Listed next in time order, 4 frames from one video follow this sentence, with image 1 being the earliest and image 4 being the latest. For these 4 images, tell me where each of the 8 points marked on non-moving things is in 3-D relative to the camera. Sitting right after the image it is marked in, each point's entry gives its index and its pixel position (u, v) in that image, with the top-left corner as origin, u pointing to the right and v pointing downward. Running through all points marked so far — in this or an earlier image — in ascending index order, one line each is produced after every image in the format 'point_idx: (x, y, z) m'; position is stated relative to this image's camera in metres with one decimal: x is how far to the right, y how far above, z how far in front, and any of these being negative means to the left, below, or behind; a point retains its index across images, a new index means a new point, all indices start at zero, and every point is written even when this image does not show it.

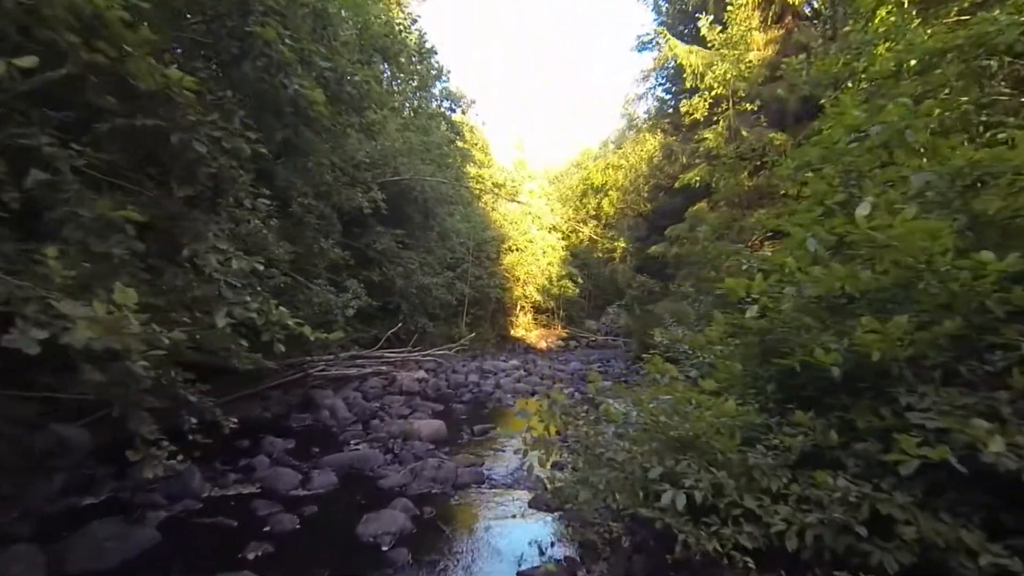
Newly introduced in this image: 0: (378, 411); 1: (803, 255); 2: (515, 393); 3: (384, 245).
0: (-1.8, -1.6, +7.6) m
1: (+1.5, +0.2, +3.0) m
2: (0.0, -1.8, +9.7) m
3: (-2.6, +0.9, +11.9) m
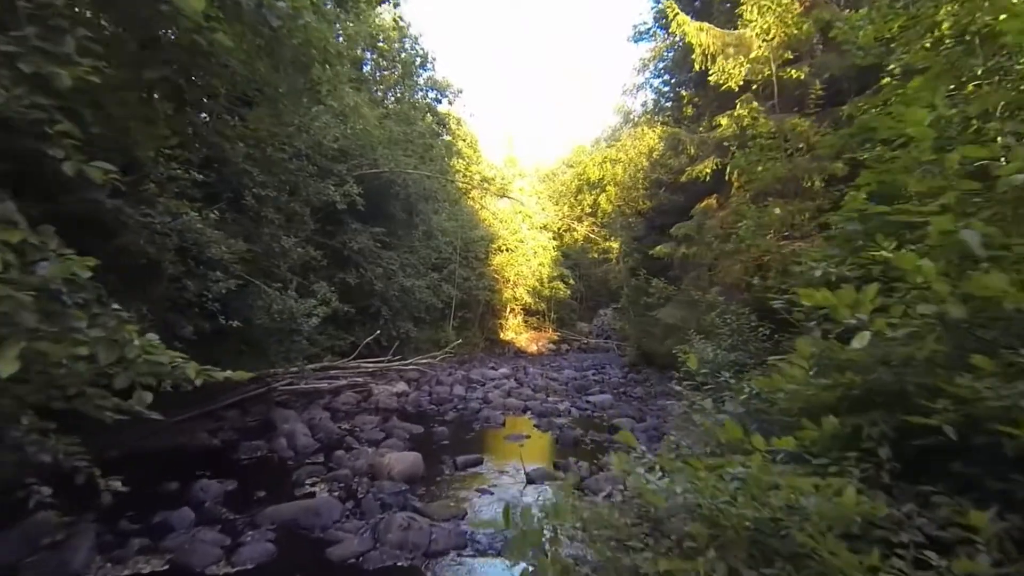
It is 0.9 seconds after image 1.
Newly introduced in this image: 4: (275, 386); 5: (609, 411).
0: (-1.9, -1.7, +6.5) m
1: (+1.5, +0.1, +2.0) m
2: (-0.1, -1.8, +8.7) m
3: (-2.8, +0.8, +10.8) m
4: (-3.4, -1.4, +8.2) m
5: (+1.4, -1.8, +8.6) m
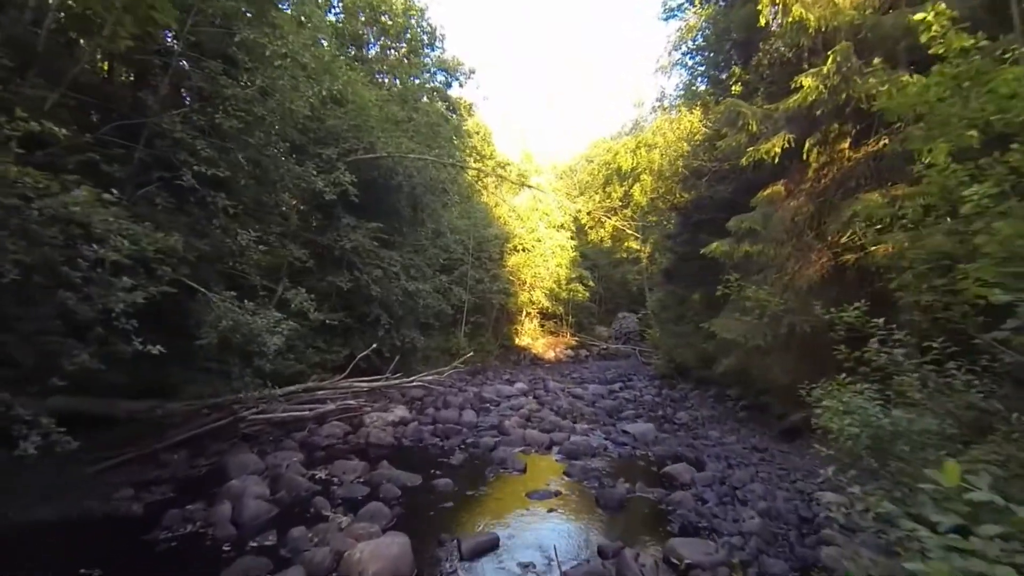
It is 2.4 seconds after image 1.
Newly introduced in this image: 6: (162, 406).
0: (-1.7, -1.8, +5.0) m
1: (+1.6, 0.0, +0.4) m
2: (+0.1, -1.9, +7.0) m
3: (-2.5, +0.7, +9.3) m
4: (-3.1, -1.5, +6.7) m
5: (+1.7, -1.9, +6.9) m
6: (-3.4, -1.2, +5.8) m
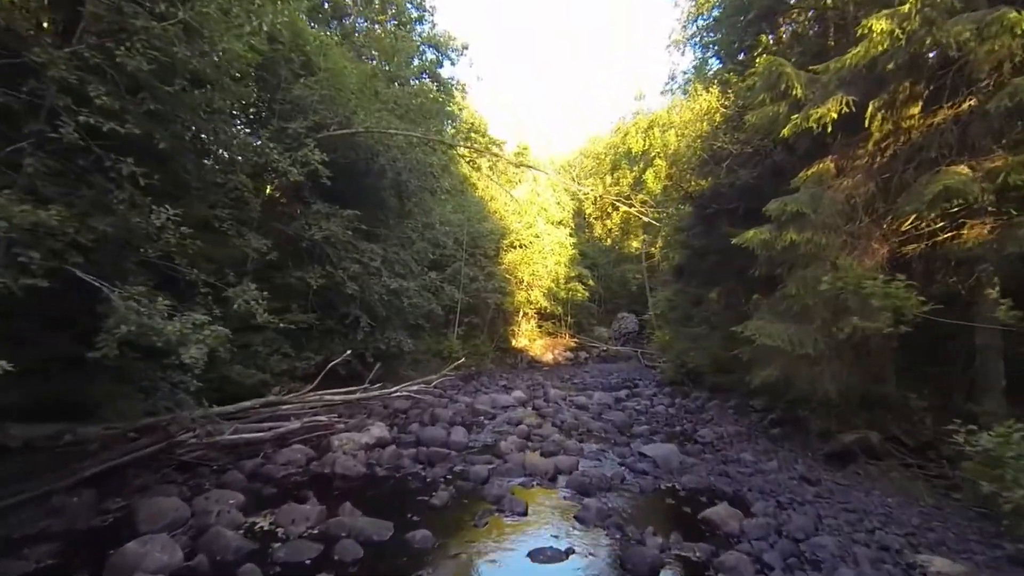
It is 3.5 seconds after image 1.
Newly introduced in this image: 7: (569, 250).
0: (-1.7, -1.7, +3.7) m
1: (+1.6, +0.1, -0.8) m
2: (+0.1, -1.9, +5.8) m
3: (-2.6, +0.8, +8.0) m
4: (-3.1, -1.4, +5.4) m
5: (+1.7, -1.9, +5.7) m
6: (-3.5, -1.1, +4.5) m
7: (+1.9, +1.2, +19.1) m
